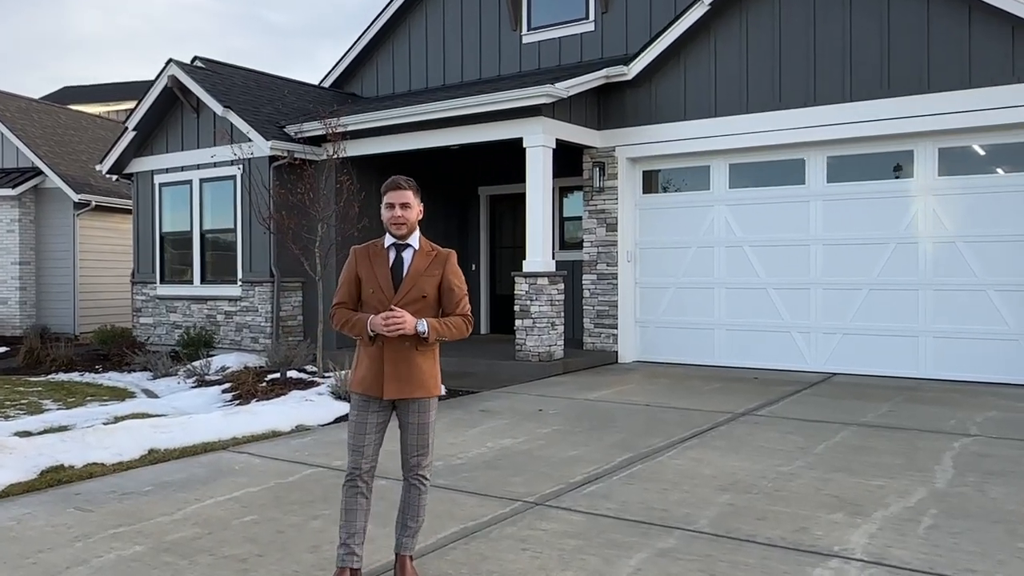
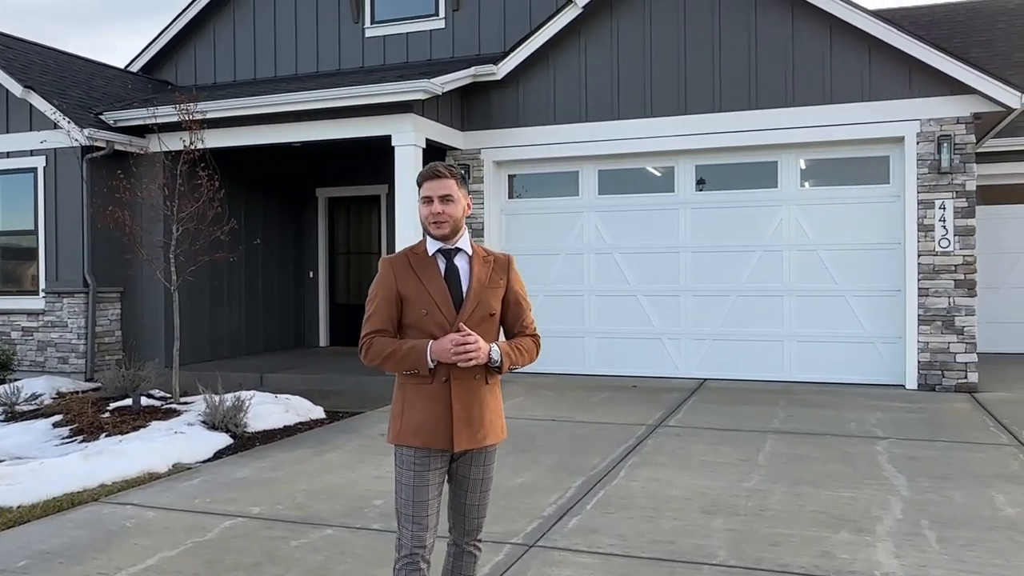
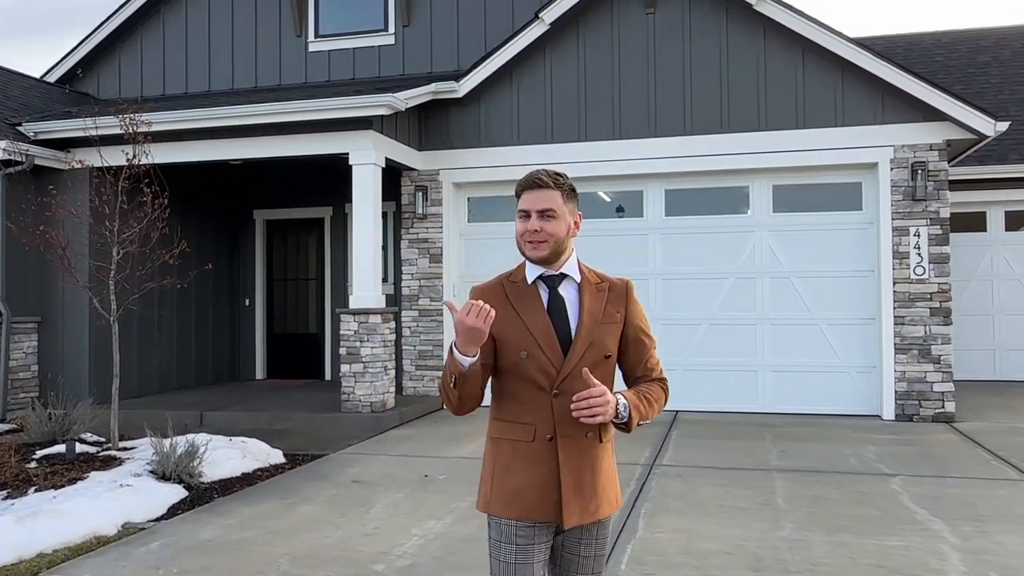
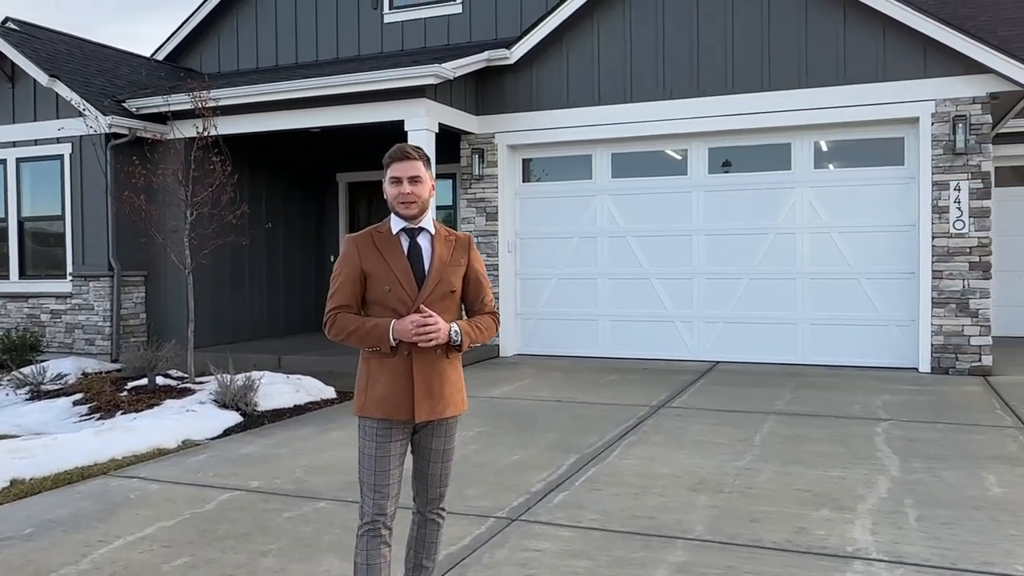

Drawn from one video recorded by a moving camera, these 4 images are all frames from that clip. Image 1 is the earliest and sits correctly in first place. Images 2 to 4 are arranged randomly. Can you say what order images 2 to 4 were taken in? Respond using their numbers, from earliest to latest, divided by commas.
4, 2, 3
